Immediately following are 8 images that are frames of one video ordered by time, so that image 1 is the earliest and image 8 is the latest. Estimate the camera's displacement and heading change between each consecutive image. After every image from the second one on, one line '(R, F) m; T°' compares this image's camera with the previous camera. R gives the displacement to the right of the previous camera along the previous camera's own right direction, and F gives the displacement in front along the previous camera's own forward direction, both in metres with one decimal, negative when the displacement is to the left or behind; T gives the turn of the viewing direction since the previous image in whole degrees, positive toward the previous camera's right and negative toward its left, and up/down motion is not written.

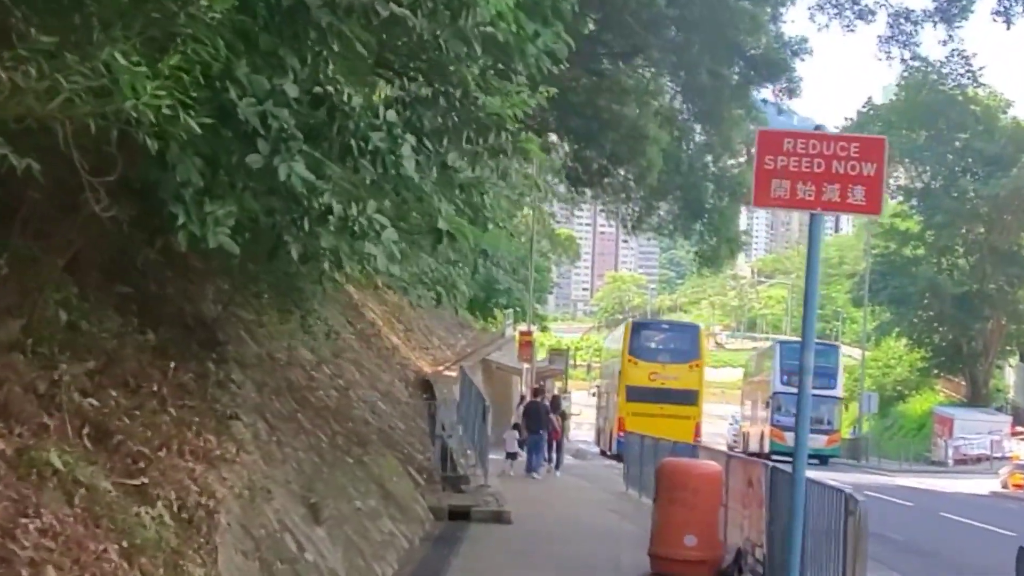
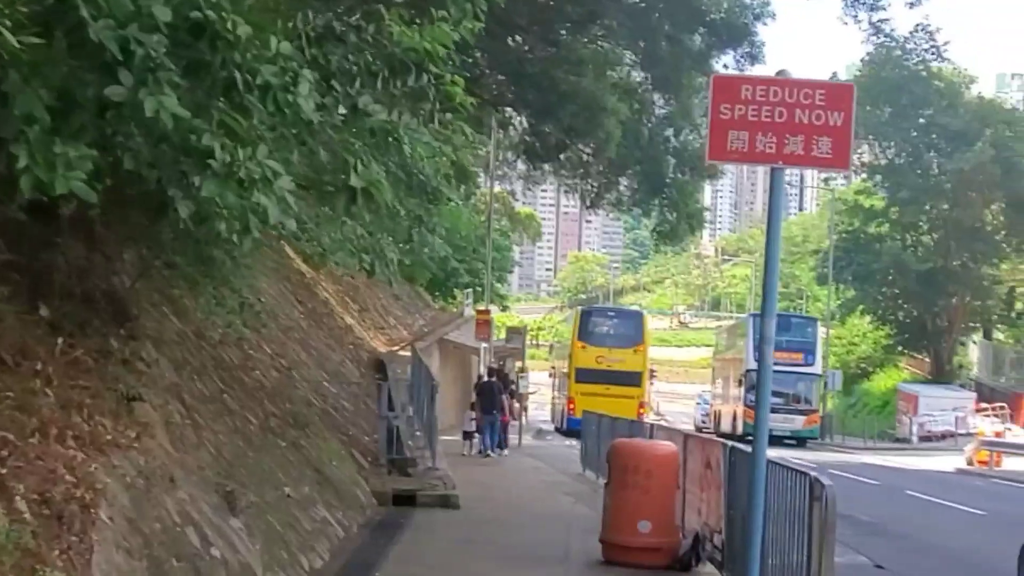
(+0.2, +0.7) m; +1°
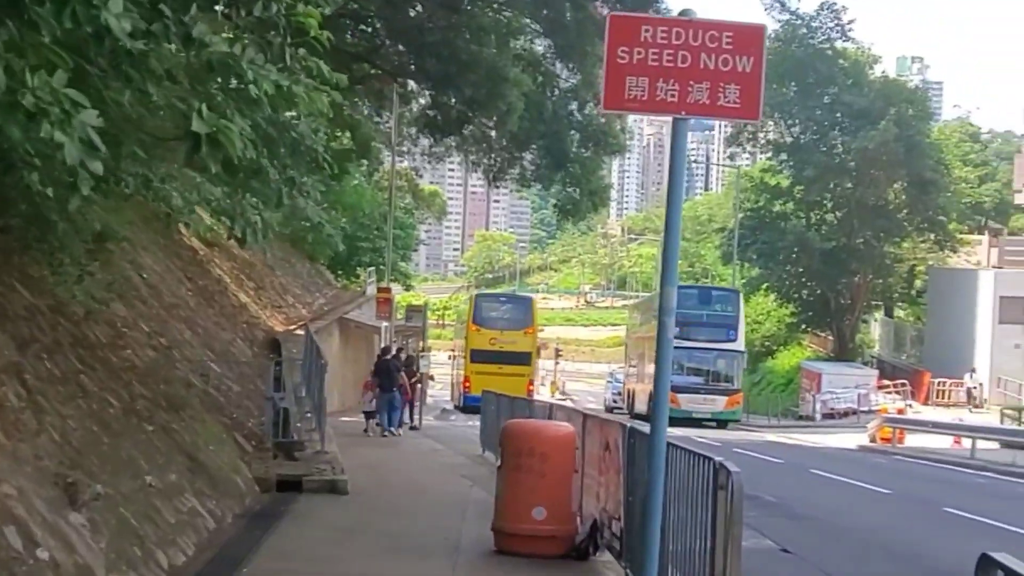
(+0.2, +0.7) m; +4°
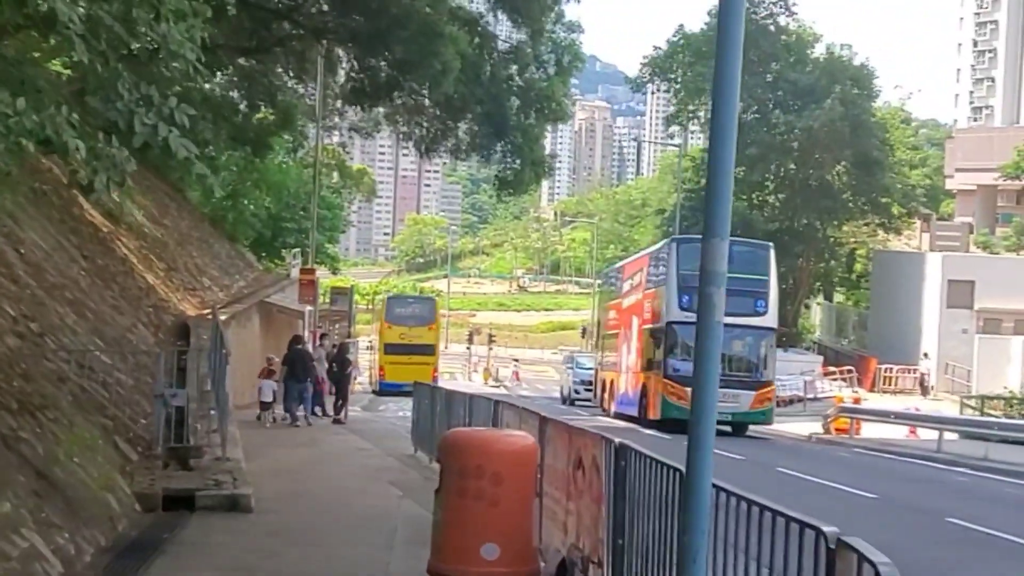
(-0.1, +2.1) m; +3°
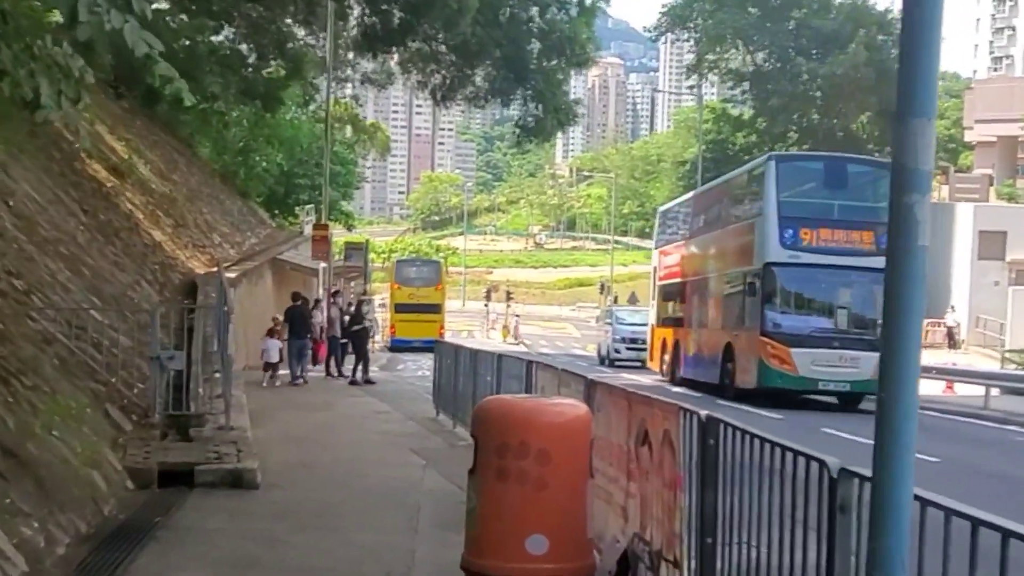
(-0.1, +1.2) m; -1°
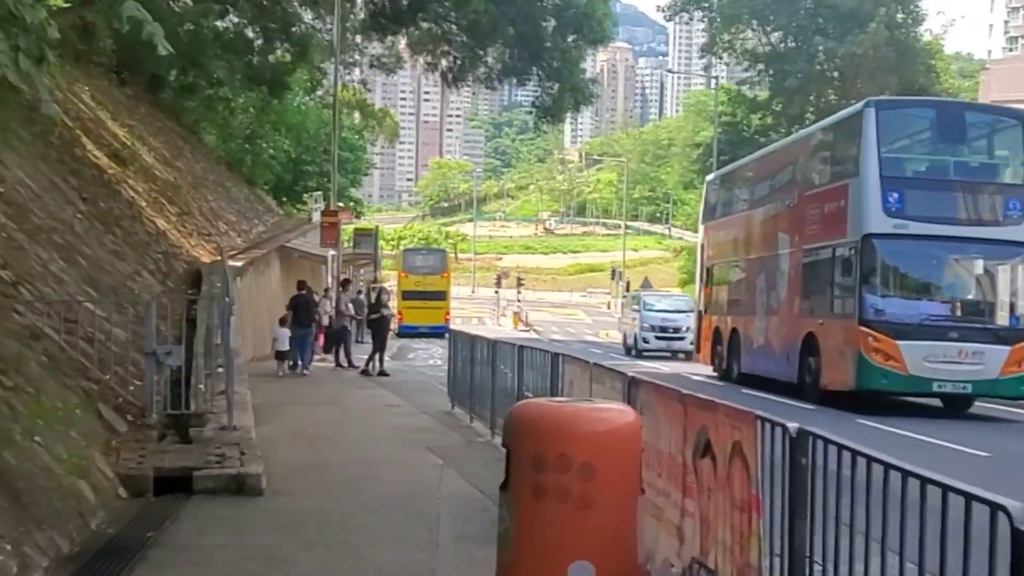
(-0.1, +0.8) m; 0°
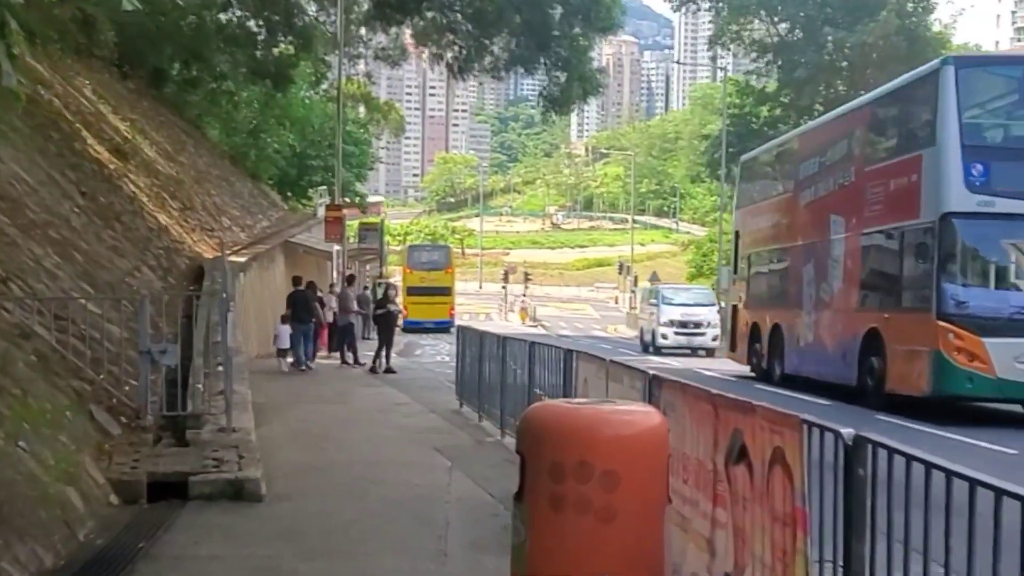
(0.0, +0.4) m; 0°
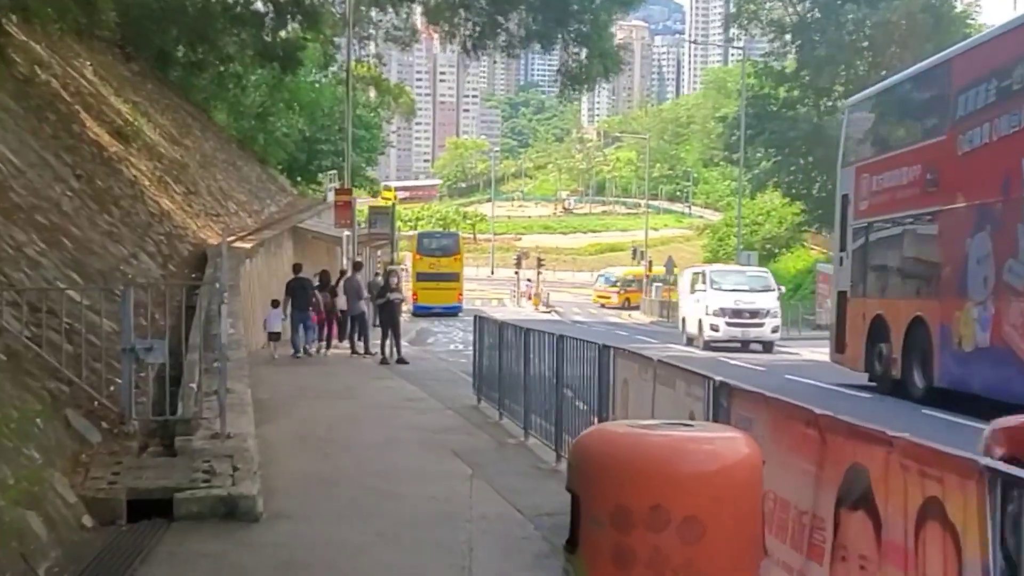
(-0.1, +1.0) m; 0°
